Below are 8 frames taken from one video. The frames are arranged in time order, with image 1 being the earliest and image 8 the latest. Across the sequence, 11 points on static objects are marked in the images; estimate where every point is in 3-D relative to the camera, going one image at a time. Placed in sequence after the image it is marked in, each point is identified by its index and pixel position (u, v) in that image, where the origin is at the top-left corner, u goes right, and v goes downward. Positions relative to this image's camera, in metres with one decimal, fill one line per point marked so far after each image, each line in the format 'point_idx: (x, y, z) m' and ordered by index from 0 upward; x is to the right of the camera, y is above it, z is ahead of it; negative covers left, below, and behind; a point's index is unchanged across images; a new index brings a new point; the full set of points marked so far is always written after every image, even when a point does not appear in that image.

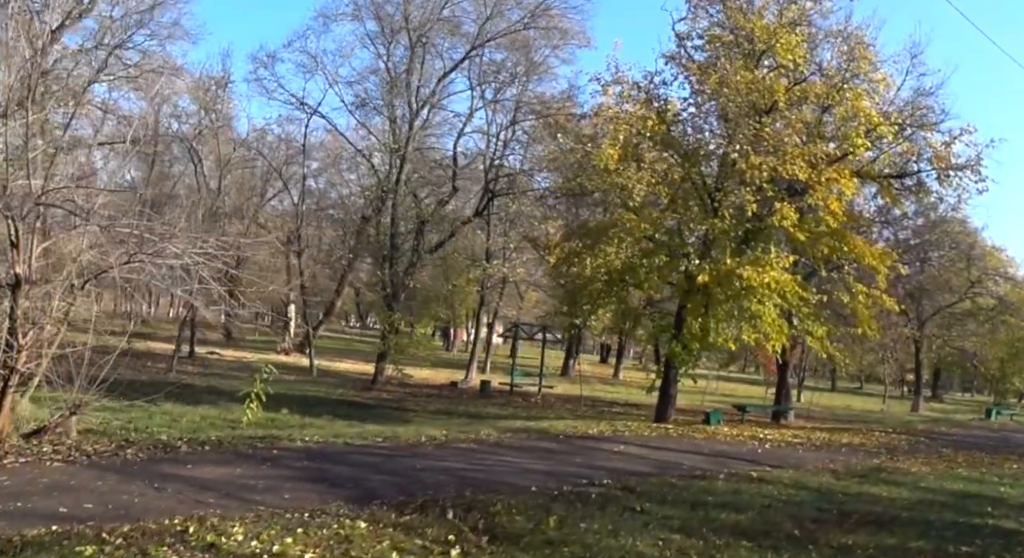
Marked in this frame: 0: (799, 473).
0: (+4.2, -2.9, +16.0) m
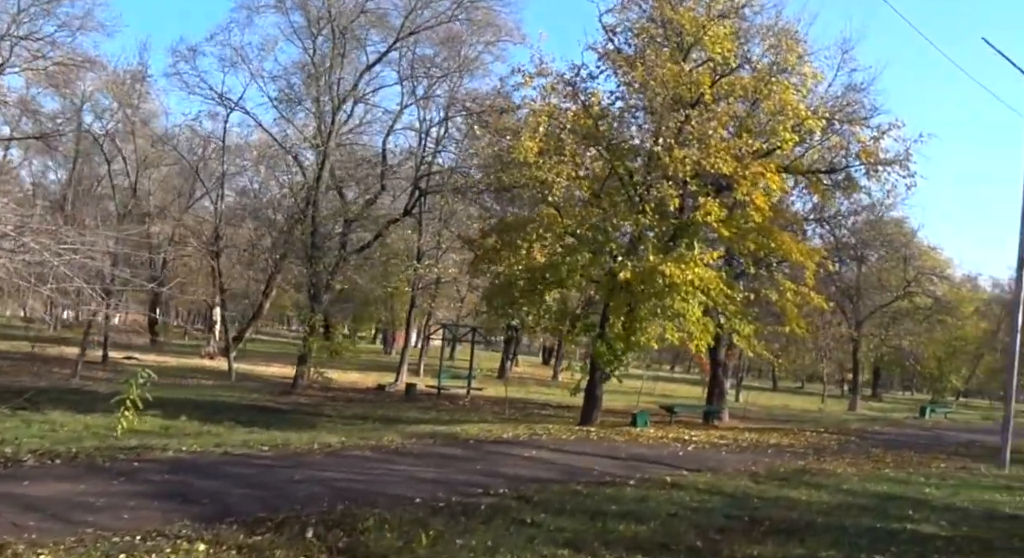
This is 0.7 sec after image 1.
0: (+2.9, -2.8, +15.3) m
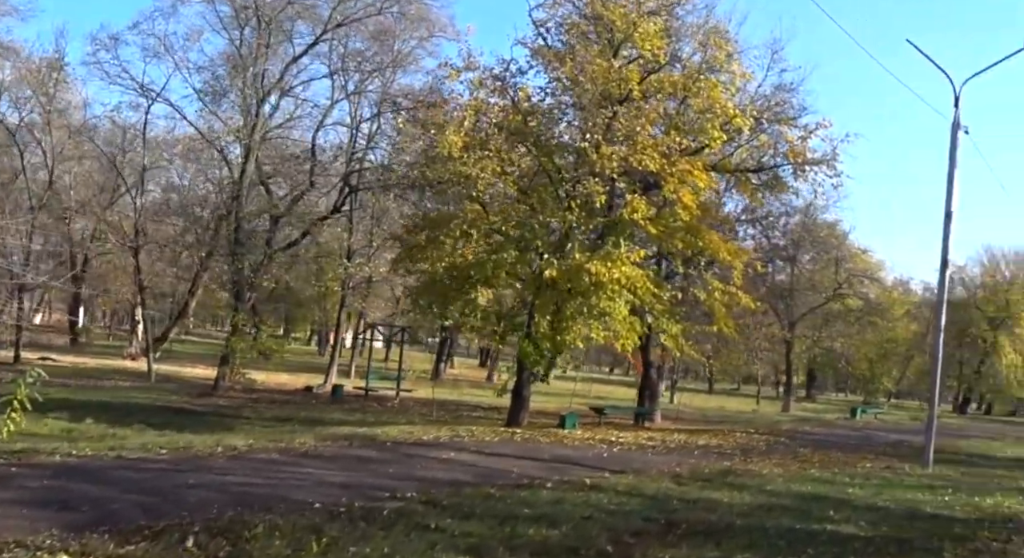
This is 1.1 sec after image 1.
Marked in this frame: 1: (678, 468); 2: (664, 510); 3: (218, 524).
0: (+1.7, -2.7, +14.9) m
1: (+2.6, -2.9, +16.7) m
2: (+1.7, -2.6, +12.4) m
3: (-2.4, -2.0, +8.7) m
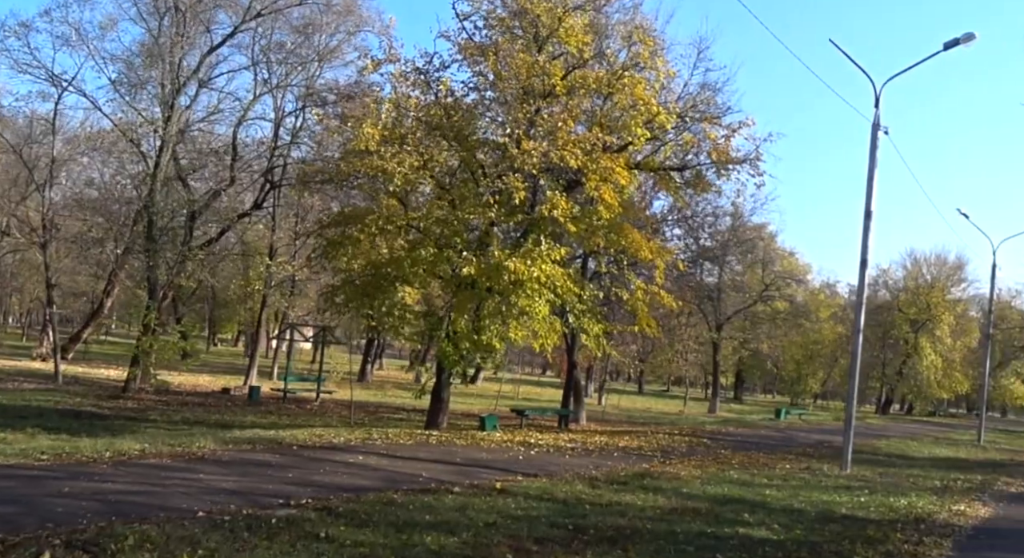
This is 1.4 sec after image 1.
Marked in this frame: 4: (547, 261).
0: (+0.5, -2.7, +14.5) m
1: (+1.2, -2.9, +16.3) m
2: (+0.7, -2.6, +12.0) m
3: (-3.2, -1.9, +8.1) m
4: (+0.6, +0.3, +19.9) m
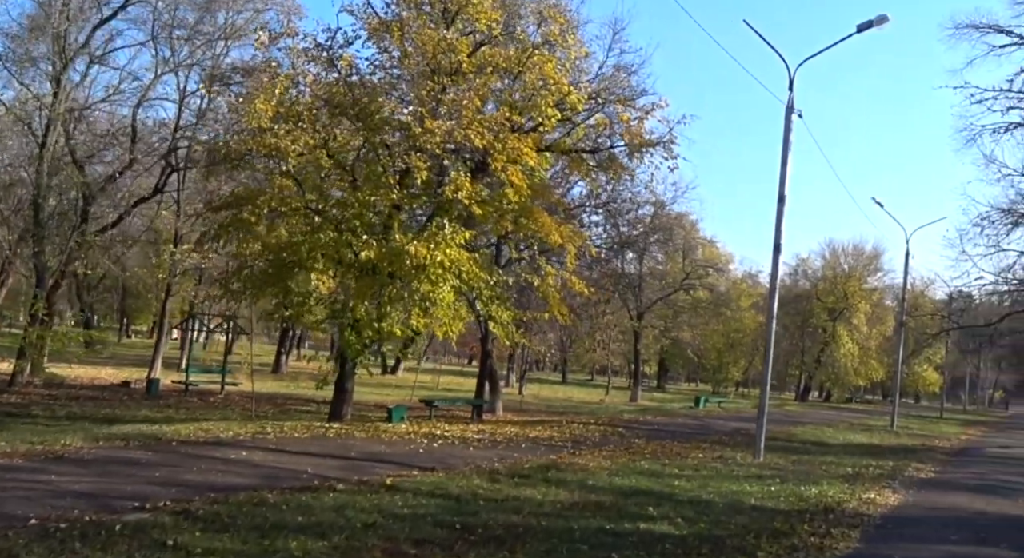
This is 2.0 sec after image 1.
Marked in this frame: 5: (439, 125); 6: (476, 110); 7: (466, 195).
0: (-0.8, -2.5, +13.6) m
1: (-0.2, -2.7, +15.5) m
2: (-0.5, -2.4, +11.1) m
3: (-4.1, -1.8, +7.0) m
4: (-1.1, +0.6, +19.0) m
5: (-1.3, +2.8, +19.3) m
6: (-0.7, +3.1, +19.8) m
7: (-0.8, +1.5, +19.3) m
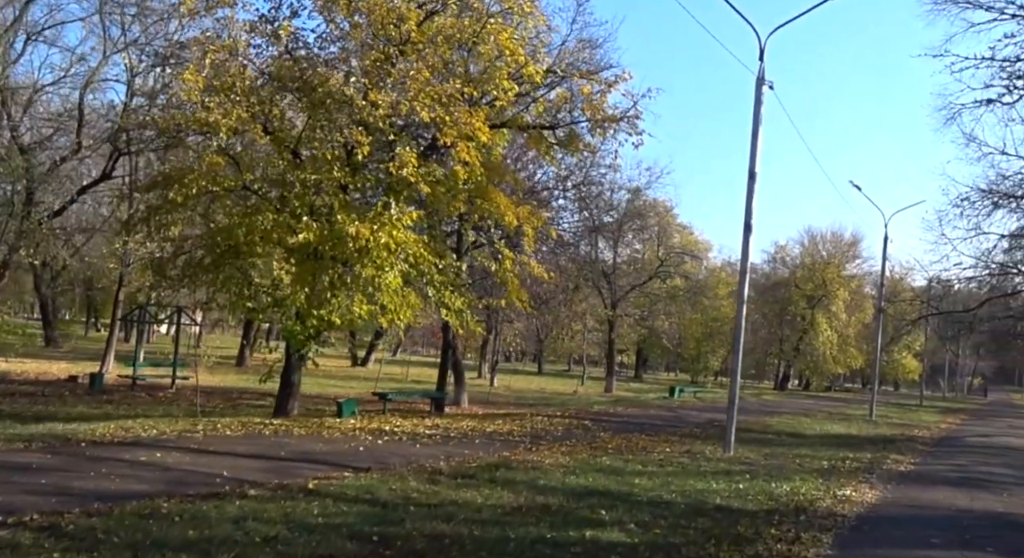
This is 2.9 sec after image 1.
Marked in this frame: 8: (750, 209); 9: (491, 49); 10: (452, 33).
0: (-1.5, -2.3, +12.4) m
1: (-0.9, -2.4, +14.3) m
2: (-1.1, -2.2, +9.9) m
3: (-4.7, -1.6, +5.7) m
4: (-1.9, +0.9, +17.7) m
5: (-2.2, +3.0, +17.9) m
6: (-1.5, +3.4, +18.5) m
7: (-1.6, +1.8, +18.0) m
8: (+4.3, +1.3, +19.8) m
9: (-0.4, +4.3, +20.1) m
10: (-1.1, +4.5, +19.8) m
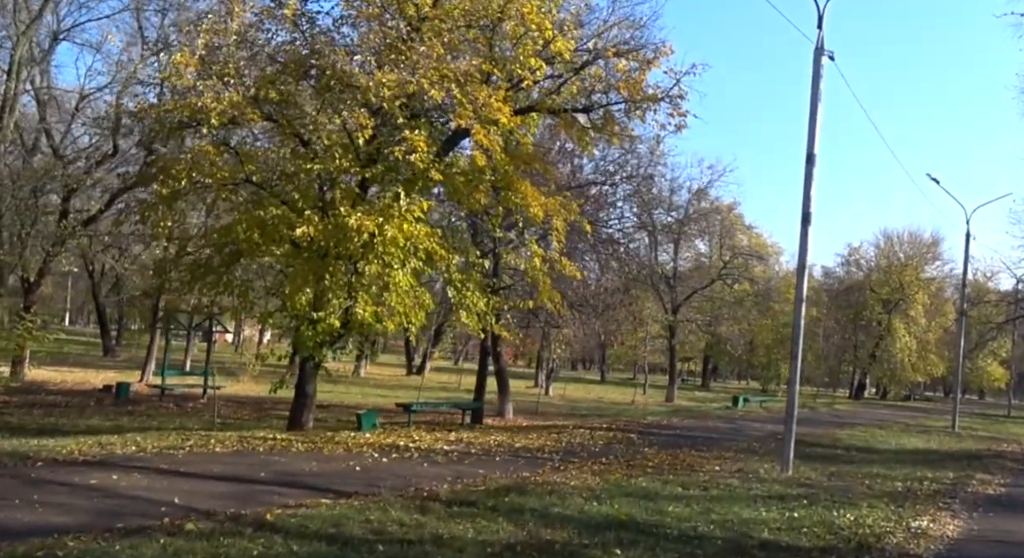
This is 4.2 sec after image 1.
0: (-1.5, -2.2, +10.5) m
1: (-0.8, -2.4, +12.4) m
2: (-1.3, -2.1, +8.0) m
3: (-5.1, -1.5, +4.1) m
4: (-1.5, +0.9, +15.9) m
5: (-1.8, +3.0, +16.2) m
6: (-1.1, +3.4, +16.7) m
7: (-1.3, +1.8, +16.2) m
8: (+4.8, +1.4, +17.6) m
9: (+0.1, +4.3, +18.3) m
10: (-0.6, +4.5, +18.0) m
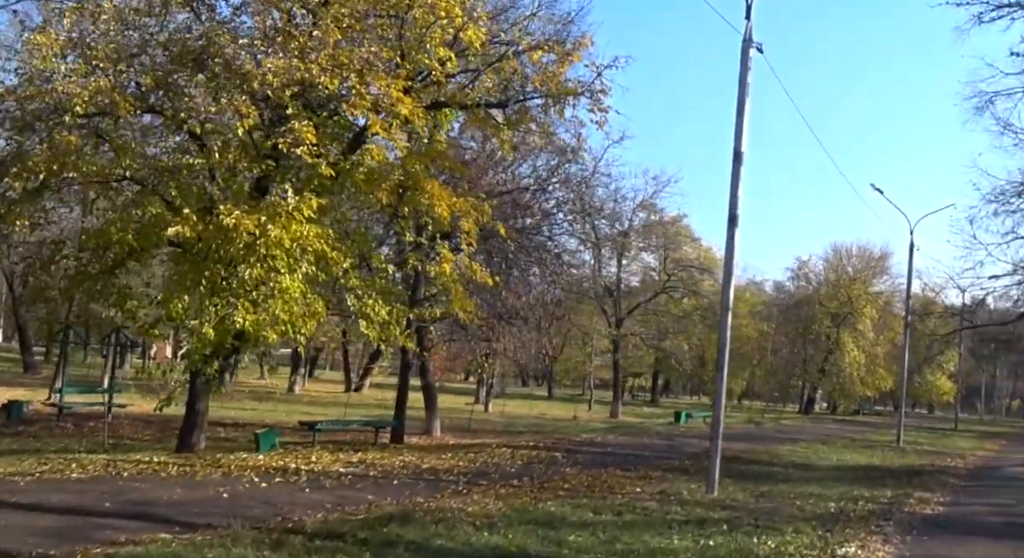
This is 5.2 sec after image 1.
0: (-2.6, -2.2, +9.1) m
1: (-2.0, -2.4, +11.0) m
2: (-2.3, -2.1, +6.6) m
3: (-6.0, -1.4, +2.5) m
4: (-2.9, +0.8, +14.6) m
5: (-3.2, +2.9, +14.8) m
6: (-2.5, +3.3, +15.4) m
7: (-2.6, +1.7, +14.8) m
8: (+3.4, +1.3, +16.5) m
9: (-1.4, +4.2, +17.0) m
10: (-2.1, +4.4, +16.7) m
